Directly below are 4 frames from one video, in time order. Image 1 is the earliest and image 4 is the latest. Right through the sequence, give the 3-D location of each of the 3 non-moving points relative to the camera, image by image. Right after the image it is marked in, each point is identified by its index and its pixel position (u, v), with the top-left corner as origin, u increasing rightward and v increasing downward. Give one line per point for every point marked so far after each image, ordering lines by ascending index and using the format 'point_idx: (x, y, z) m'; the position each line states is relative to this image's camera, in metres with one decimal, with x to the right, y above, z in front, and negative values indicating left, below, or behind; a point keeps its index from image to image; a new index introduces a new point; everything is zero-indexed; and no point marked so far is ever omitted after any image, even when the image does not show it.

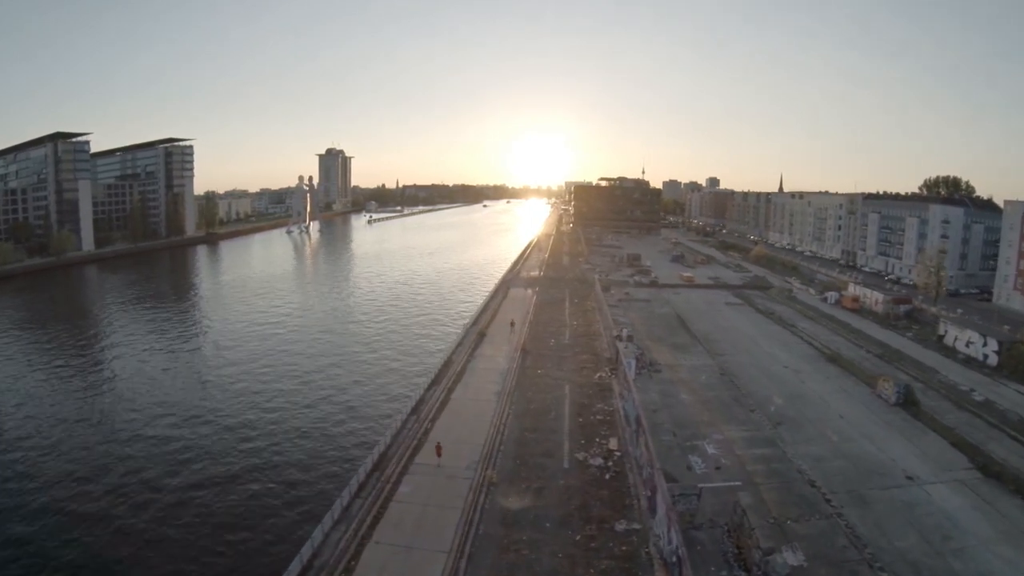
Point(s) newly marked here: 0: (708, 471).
0: (+4.3, -4.0, +14.7) m
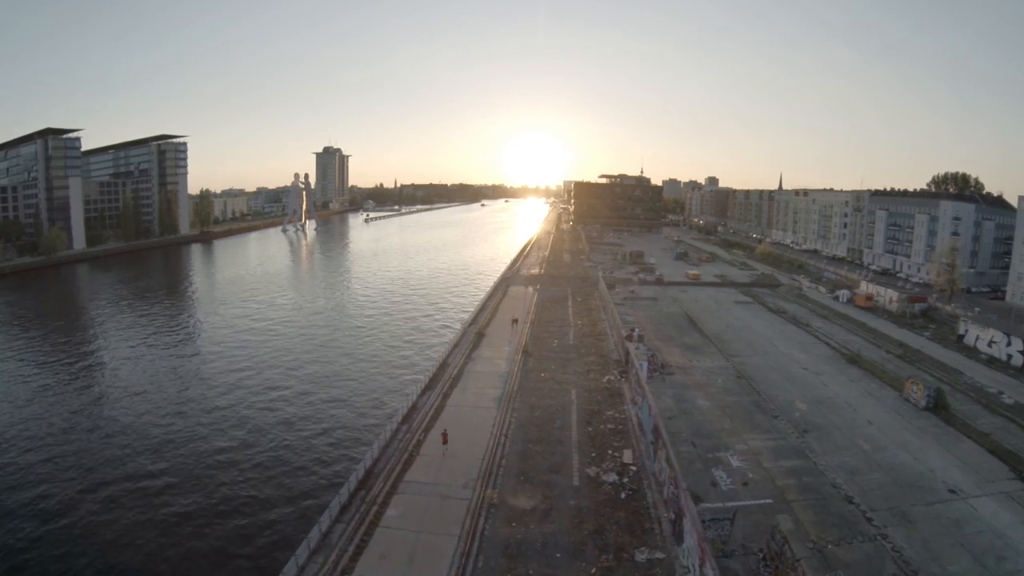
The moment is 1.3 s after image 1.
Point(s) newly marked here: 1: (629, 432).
0: (+4.3, -3.9, +13.2) m
1: (+2.5, -3.1, +14.5) m
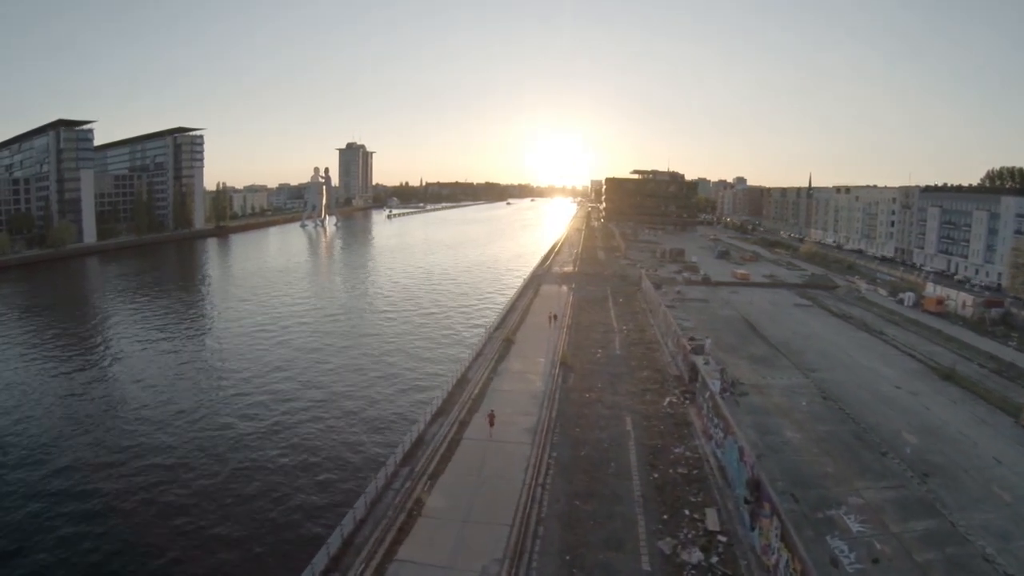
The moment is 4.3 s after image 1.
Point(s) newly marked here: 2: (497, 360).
0: (+4.9, -3.9, +9.4) m
1: (+3.1, -3.1, +10.8) m
2: (-0.4, -1.9, +18.5) m
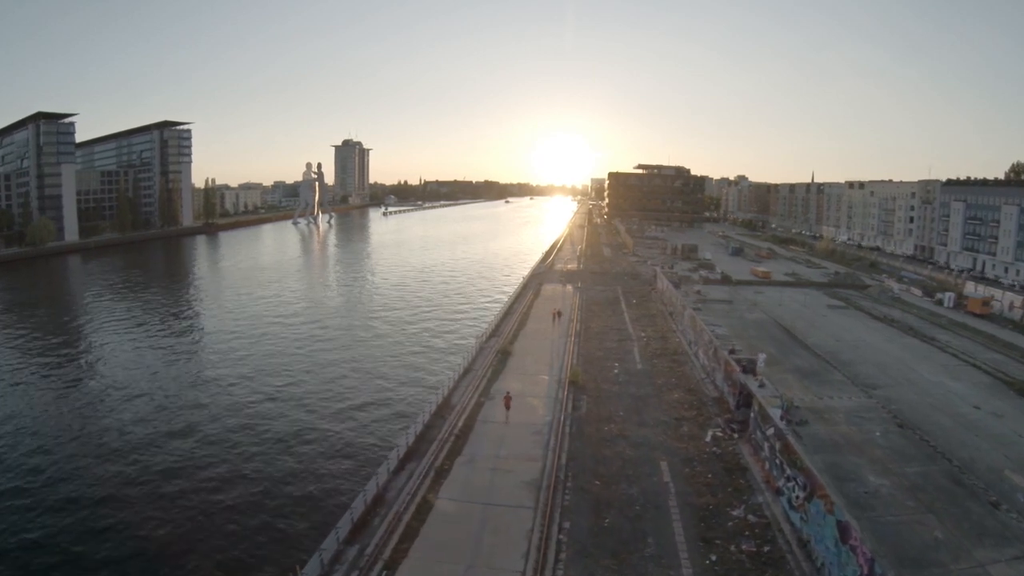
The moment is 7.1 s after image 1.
0: (+4.8, -3.9, +6.1) m
1: (+3.1, -3.1, +7.5) m
2: (-0.5, -1.9, +15.2) m
